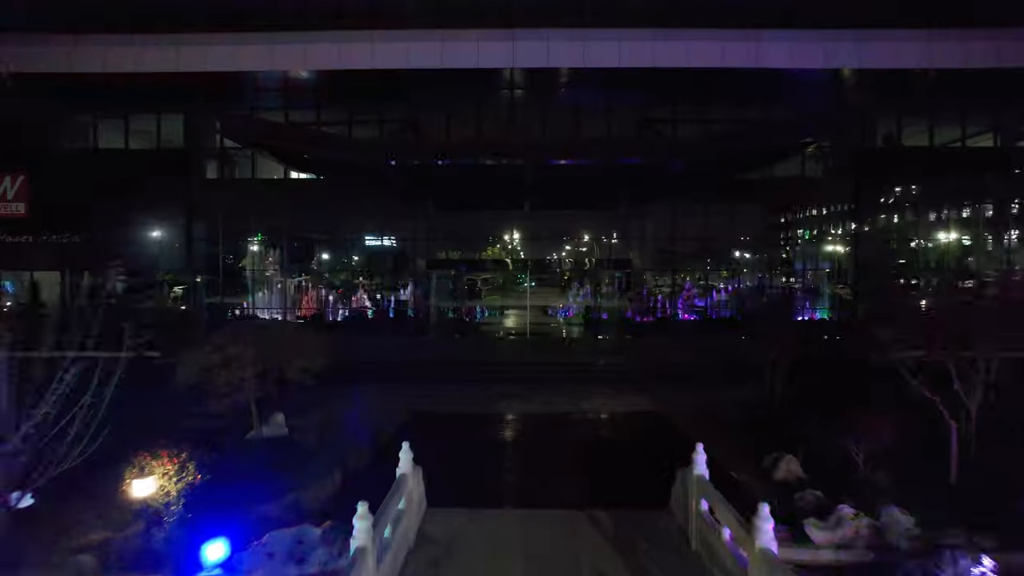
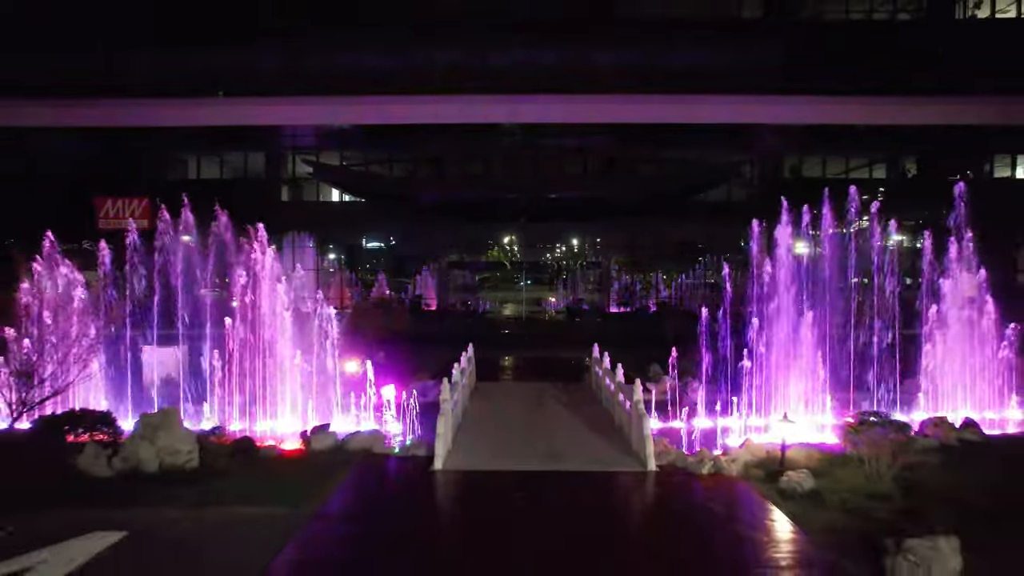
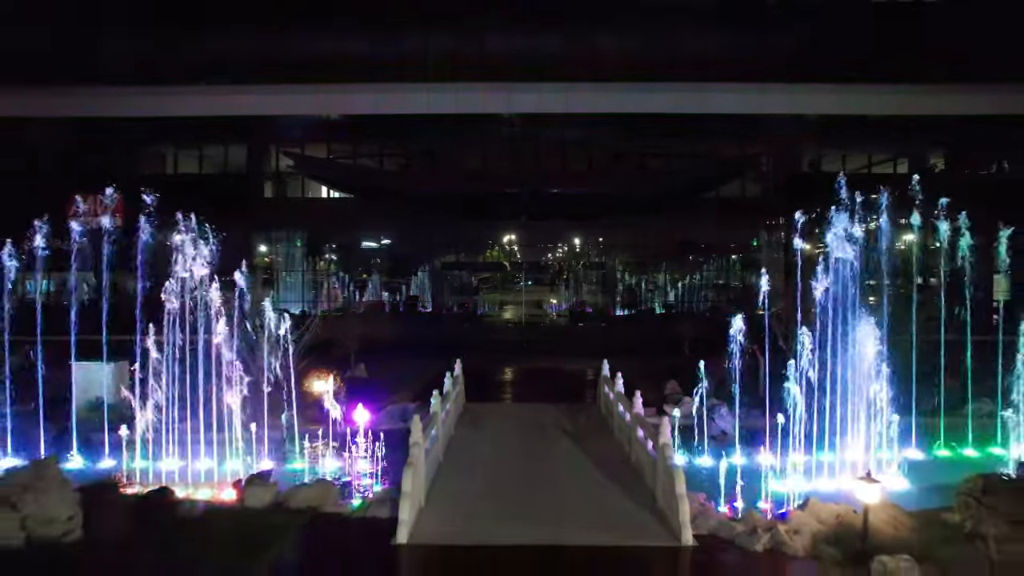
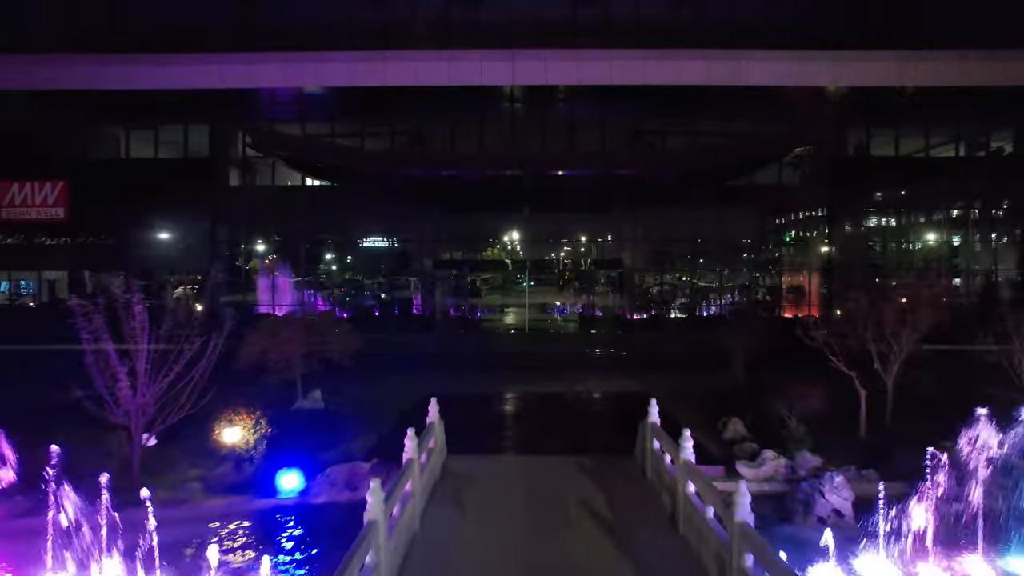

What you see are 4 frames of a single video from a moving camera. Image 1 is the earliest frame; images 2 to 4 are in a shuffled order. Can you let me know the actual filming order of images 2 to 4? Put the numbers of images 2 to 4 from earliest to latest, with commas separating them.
4, 3, 2
